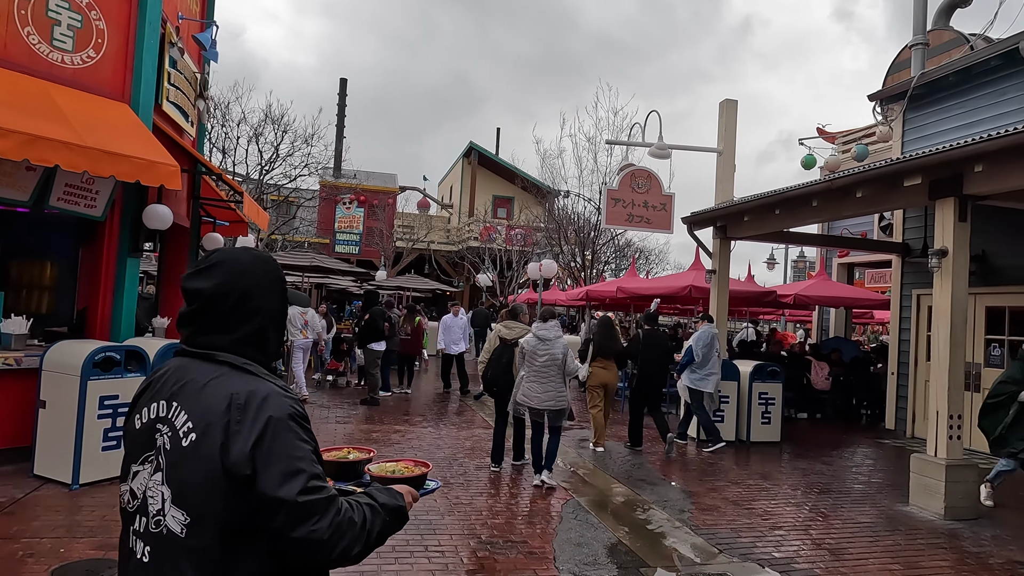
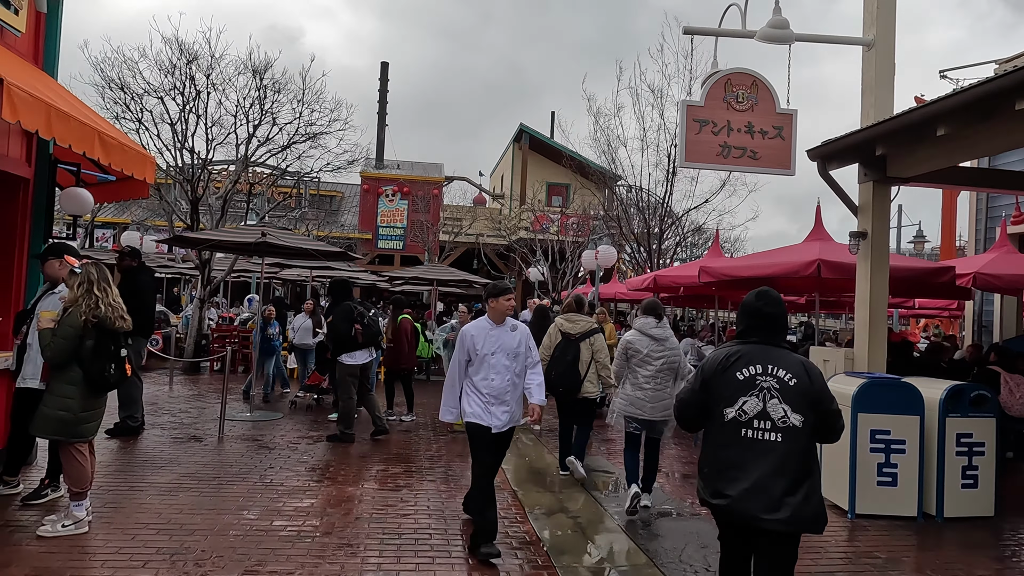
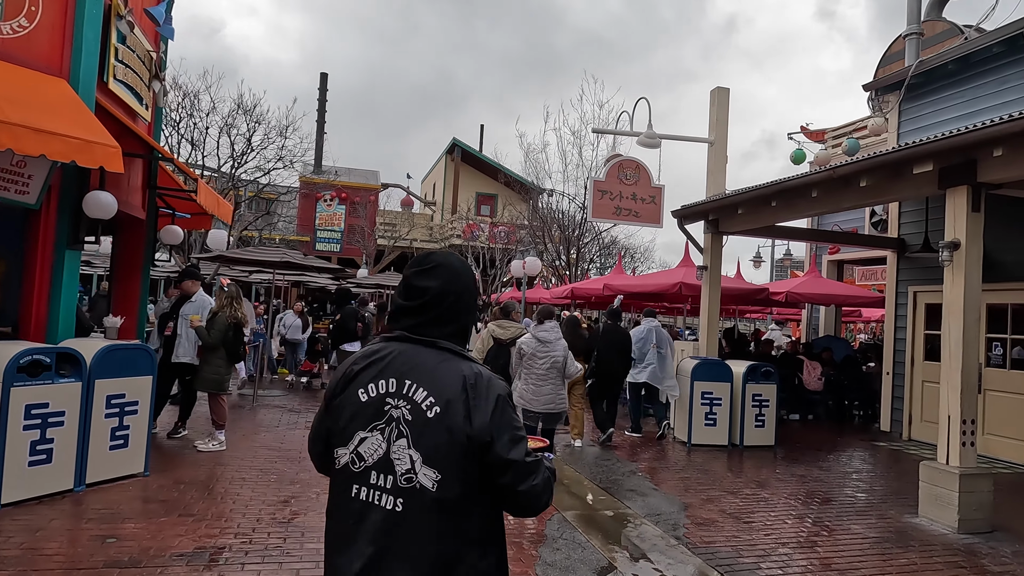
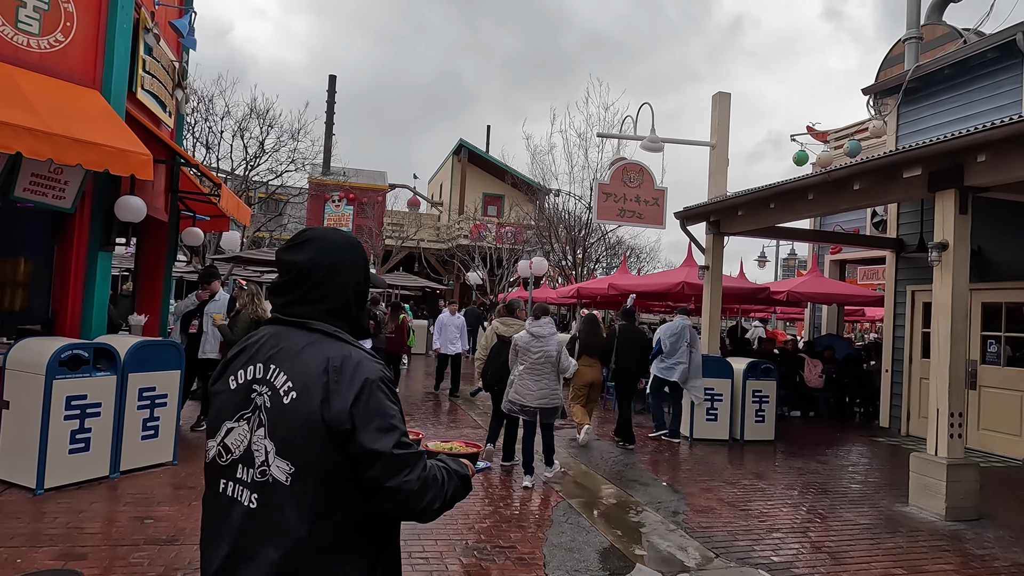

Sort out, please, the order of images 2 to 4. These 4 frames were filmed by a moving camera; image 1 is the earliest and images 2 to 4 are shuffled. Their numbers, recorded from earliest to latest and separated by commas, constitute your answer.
4, 3, 2
